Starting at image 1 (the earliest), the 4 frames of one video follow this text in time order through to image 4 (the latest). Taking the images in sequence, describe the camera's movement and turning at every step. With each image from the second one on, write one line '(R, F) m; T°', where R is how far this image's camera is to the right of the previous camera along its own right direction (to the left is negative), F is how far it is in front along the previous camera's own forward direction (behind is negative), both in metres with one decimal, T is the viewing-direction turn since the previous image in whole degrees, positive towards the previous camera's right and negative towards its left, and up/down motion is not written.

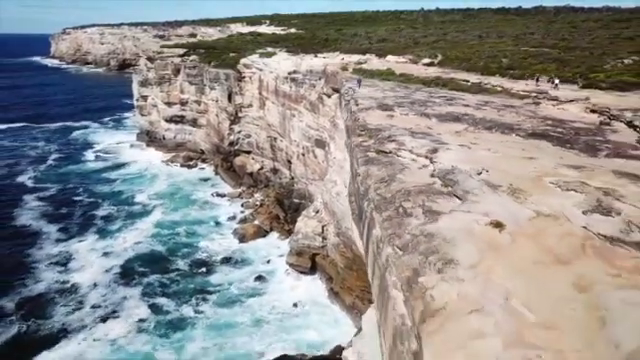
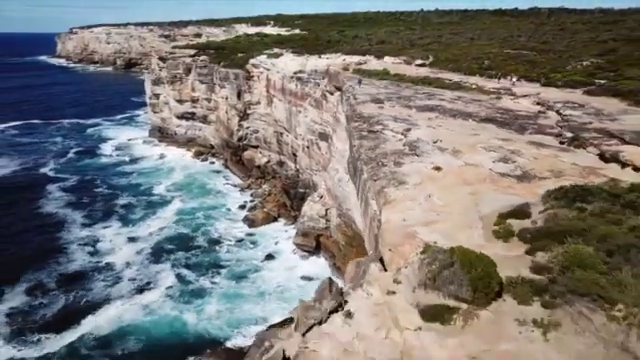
(-0.1, -4.3) m; 0°
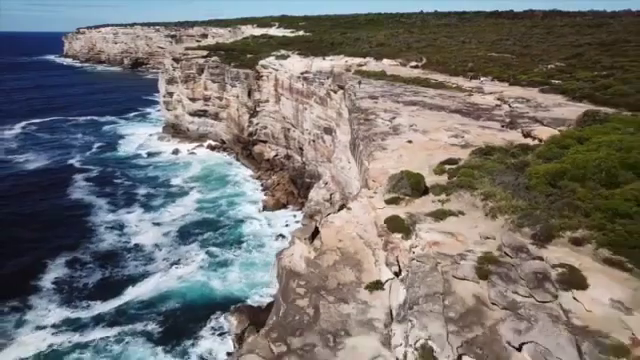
(-0.2, -5.4) m; 0°
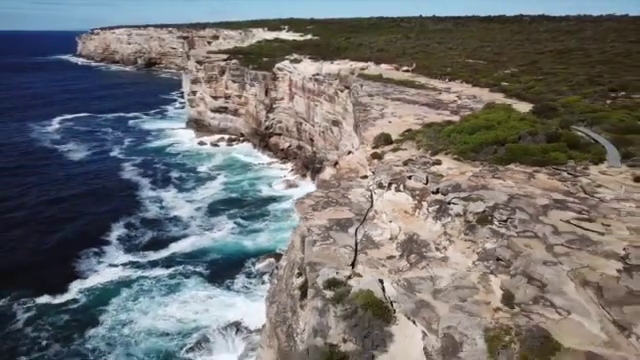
(-0.4, -10.7) m; 0°
